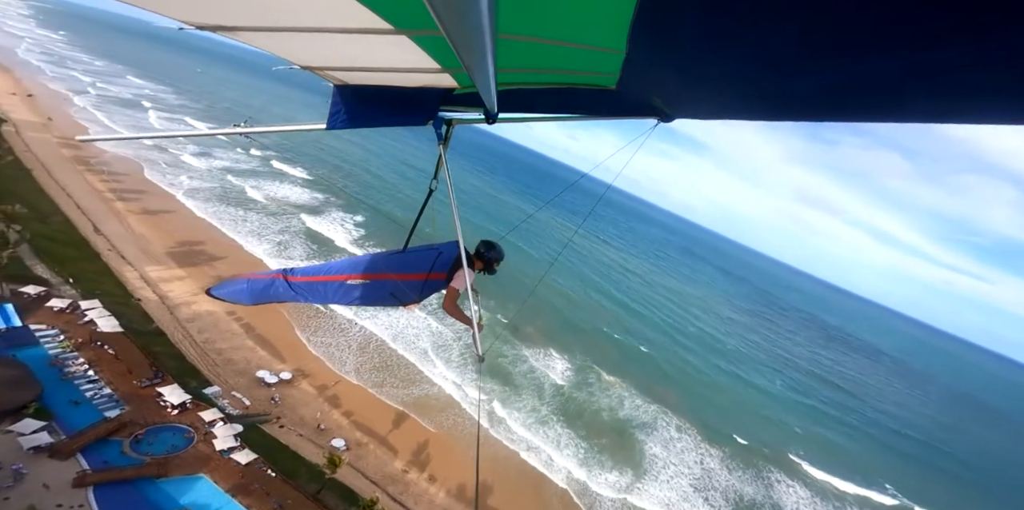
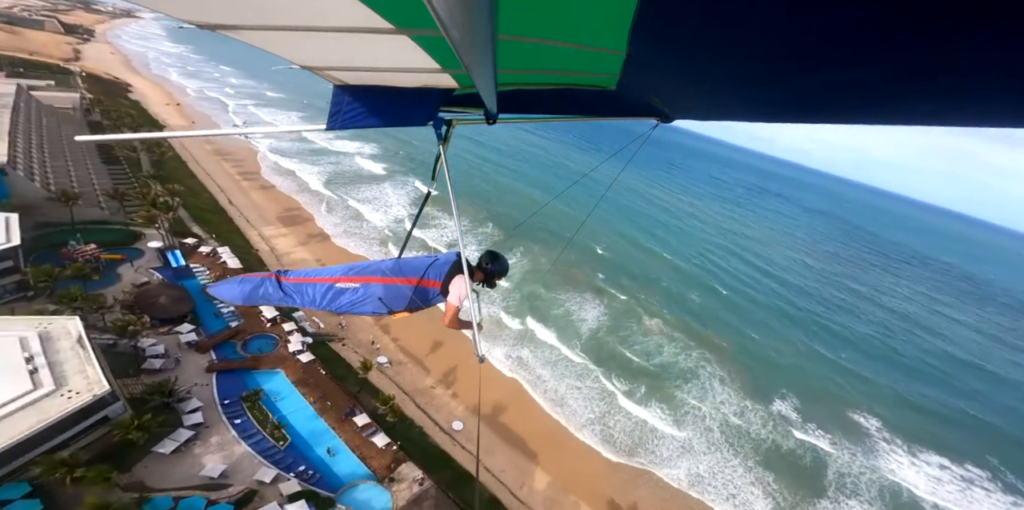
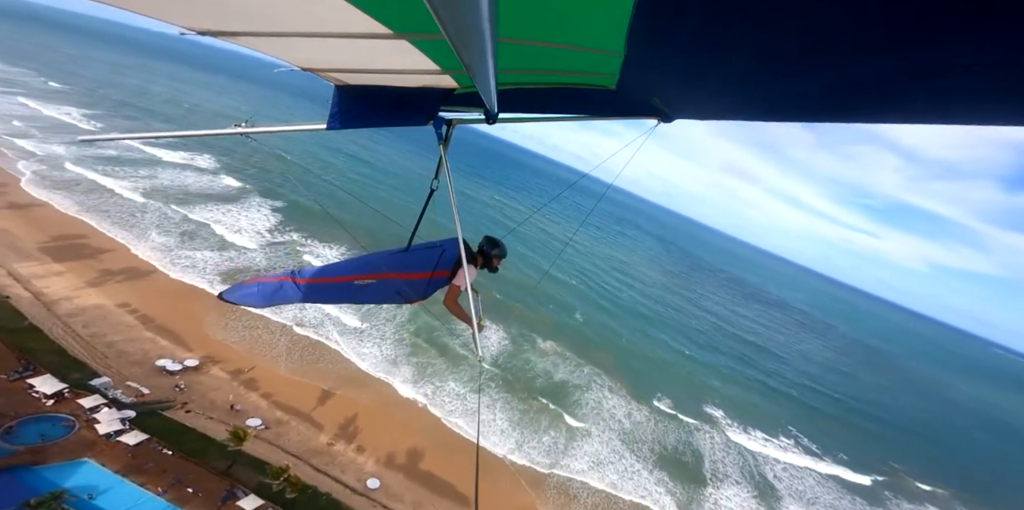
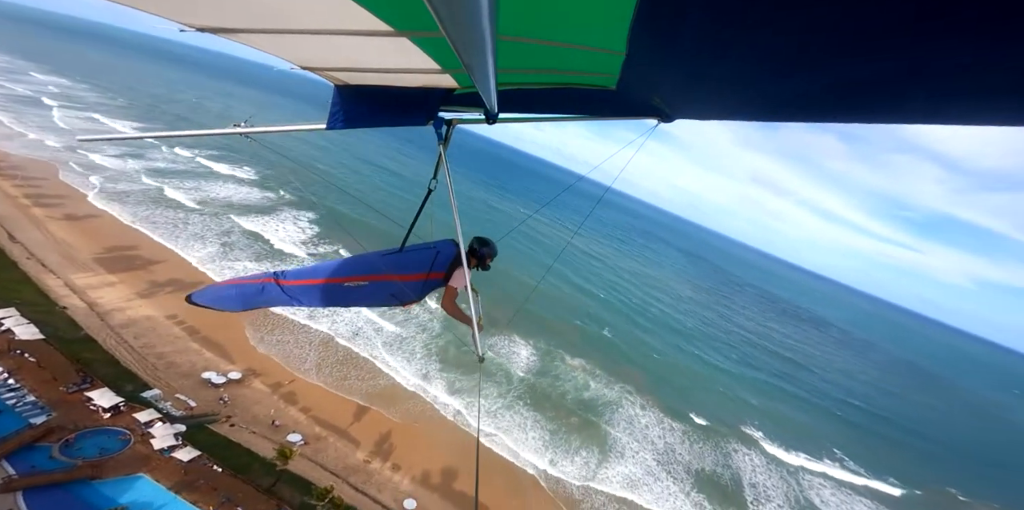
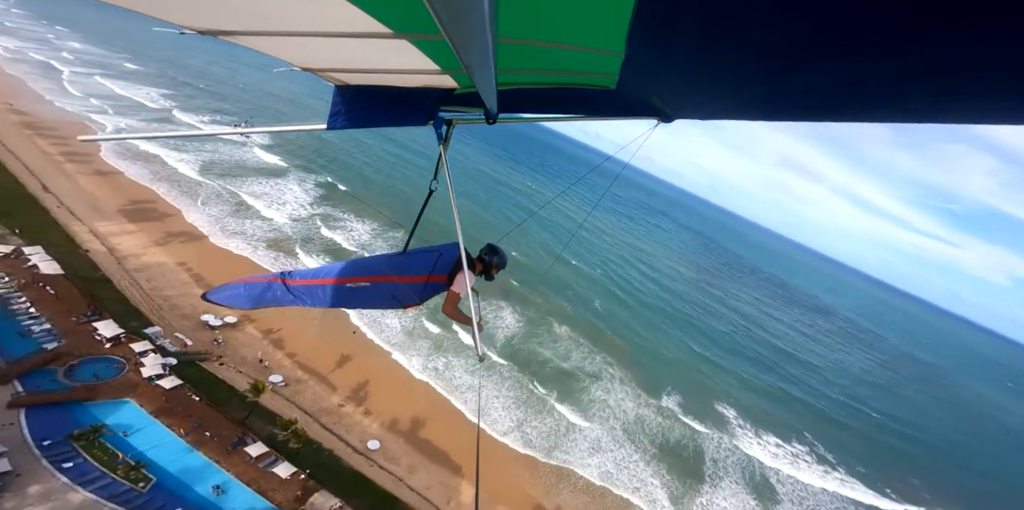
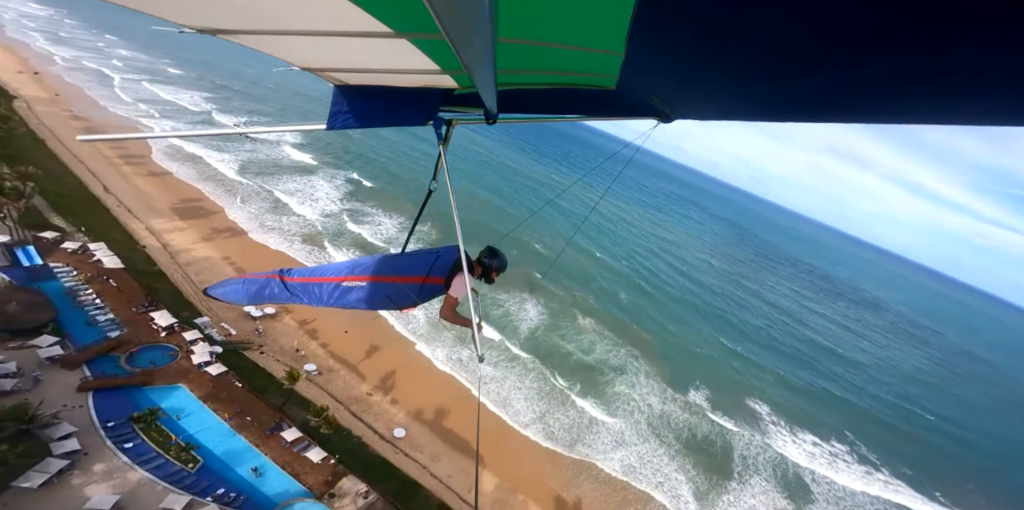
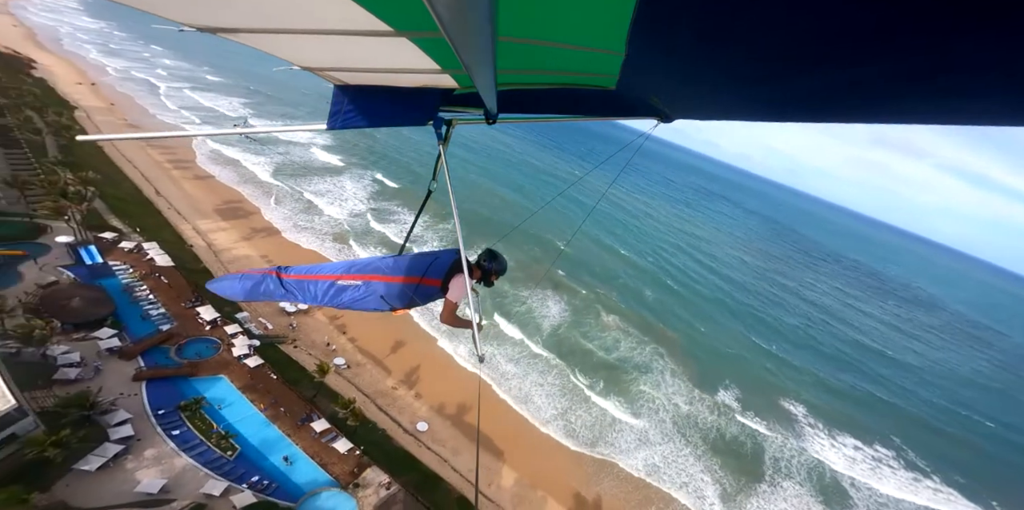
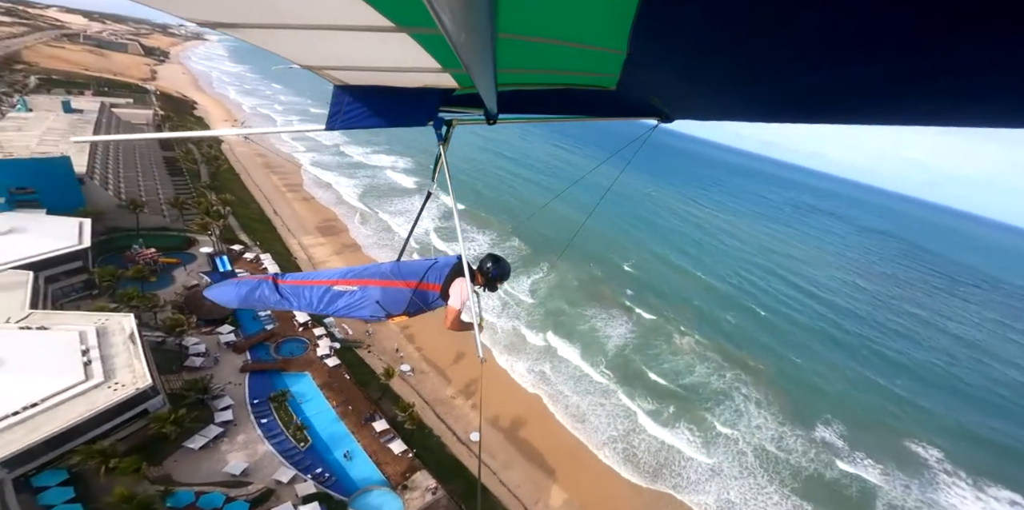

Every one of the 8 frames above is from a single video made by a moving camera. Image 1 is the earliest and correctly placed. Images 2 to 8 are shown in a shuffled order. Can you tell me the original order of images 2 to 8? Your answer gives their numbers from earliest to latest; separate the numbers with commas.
4, 3, 5, 6, 7, 2, 8
